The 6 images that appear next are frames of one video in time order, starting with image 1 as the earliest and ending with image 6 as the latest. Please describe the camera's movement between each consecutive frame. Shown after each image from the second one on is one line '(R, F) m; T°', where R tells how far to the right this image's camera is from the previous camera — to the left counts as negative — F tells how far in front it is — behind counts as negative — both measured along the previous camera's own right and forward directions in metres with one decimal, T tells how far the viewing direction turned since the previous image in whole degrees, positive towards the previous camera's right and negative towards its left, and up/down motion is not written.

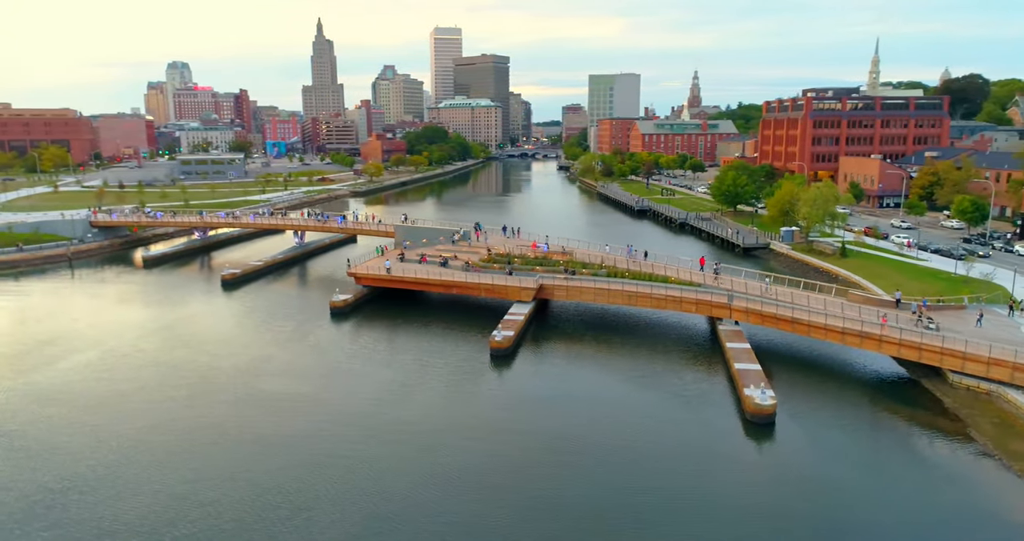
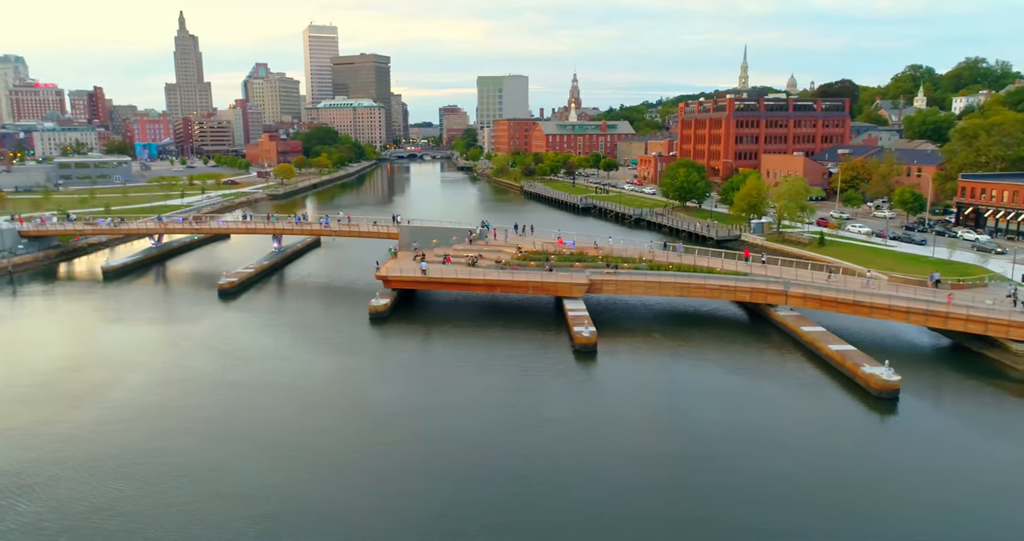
(-10.3, +1.5) m; +10°
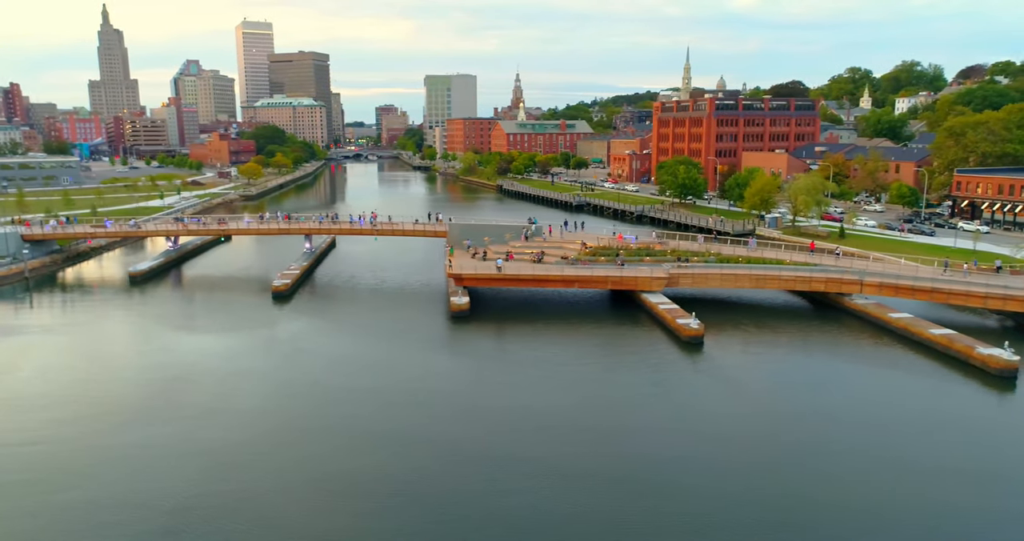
(-8.7, +0.5) m; +6°
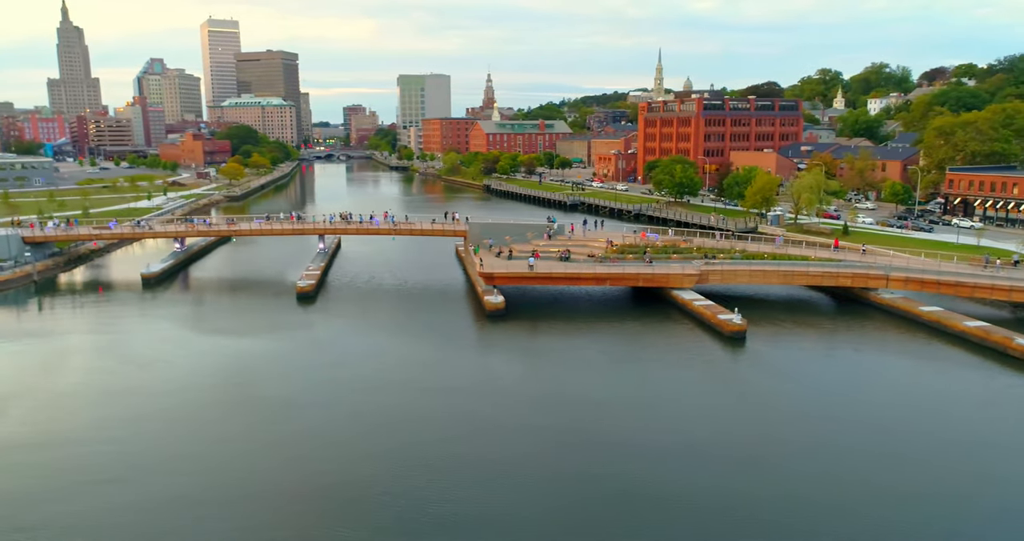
(-3.9, +0.1) m; +3°
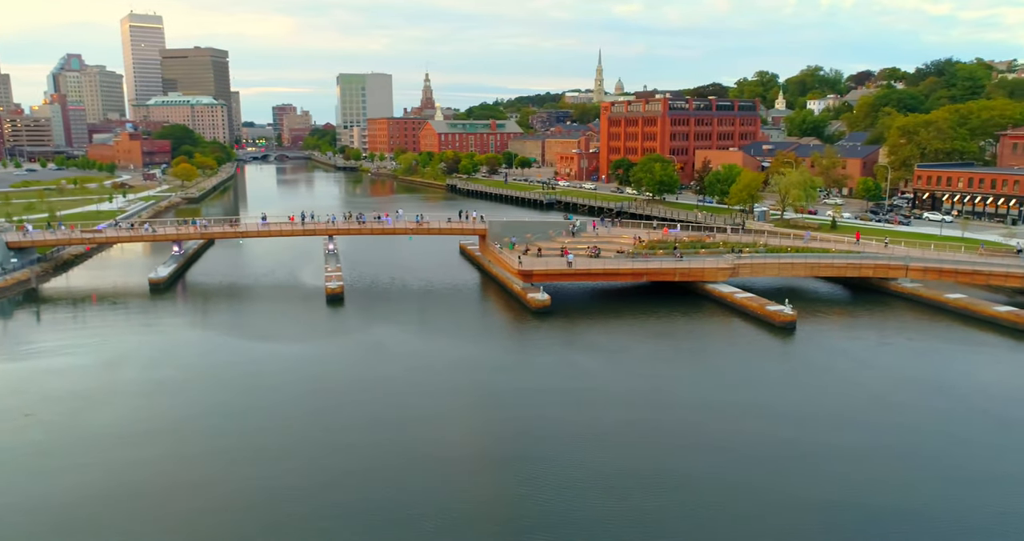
(-6.5, +0.4) m; +6°
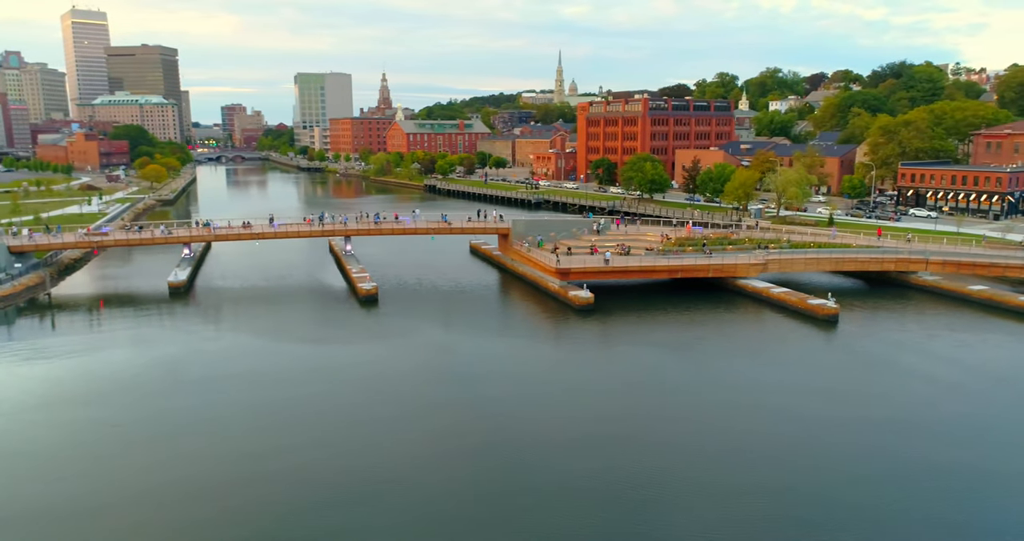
(-5.2, +0.3) m; +4°
